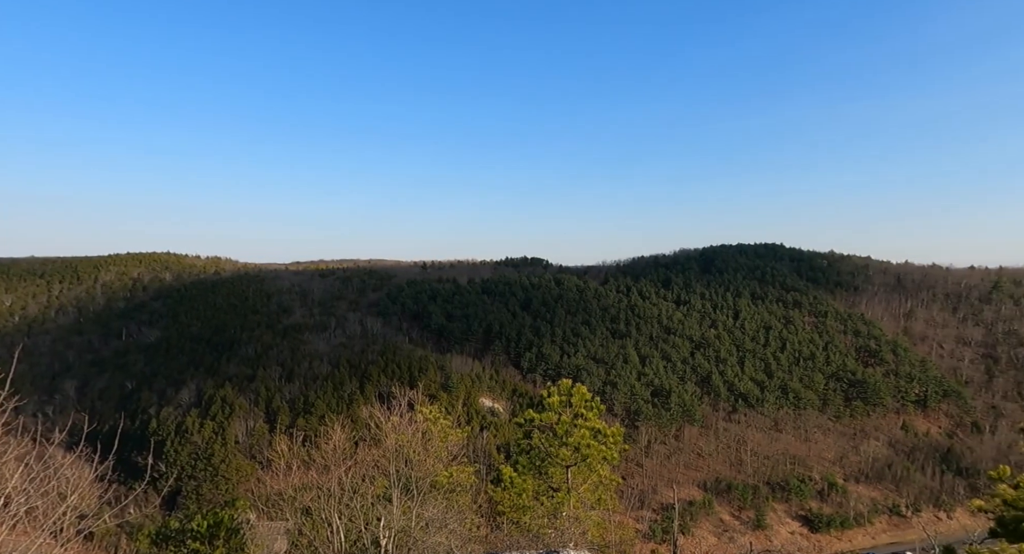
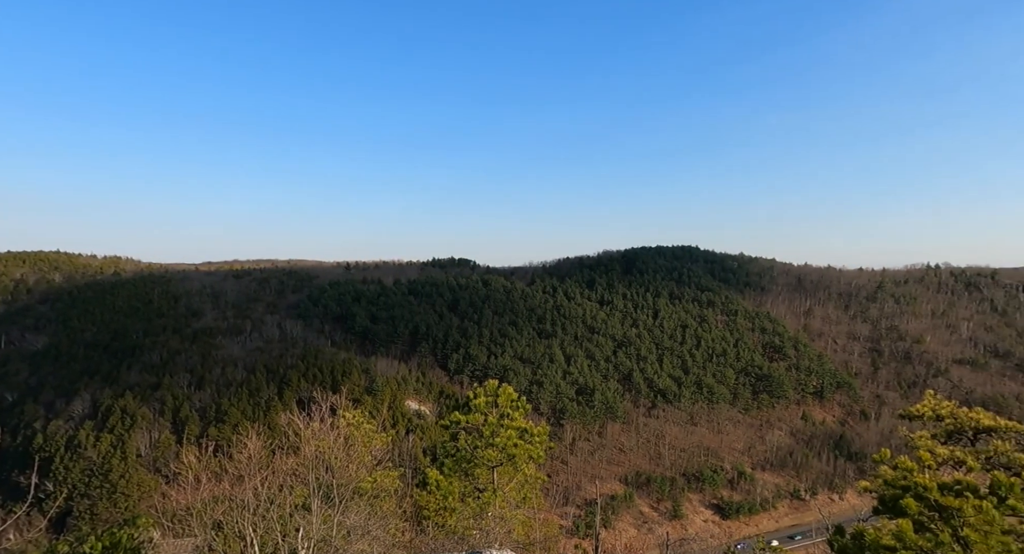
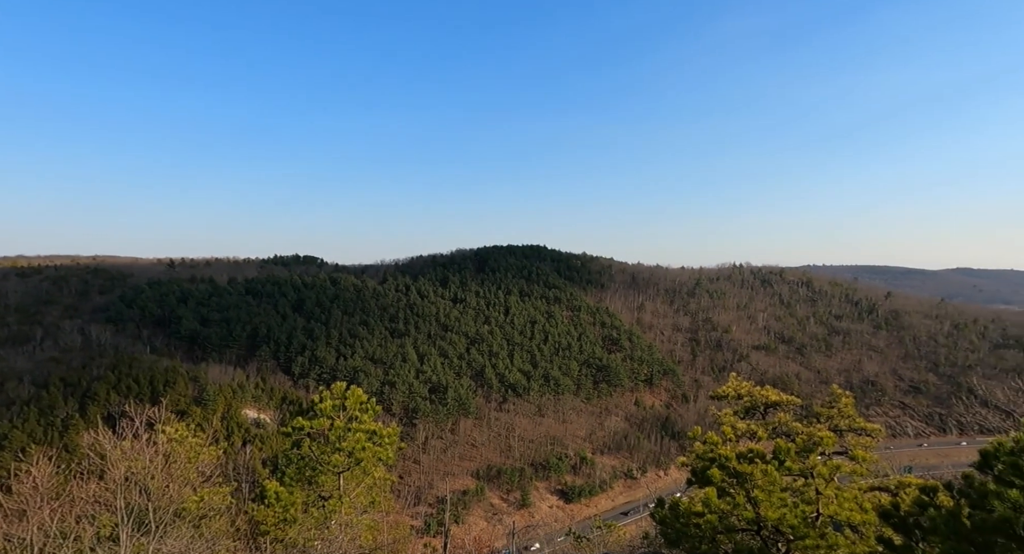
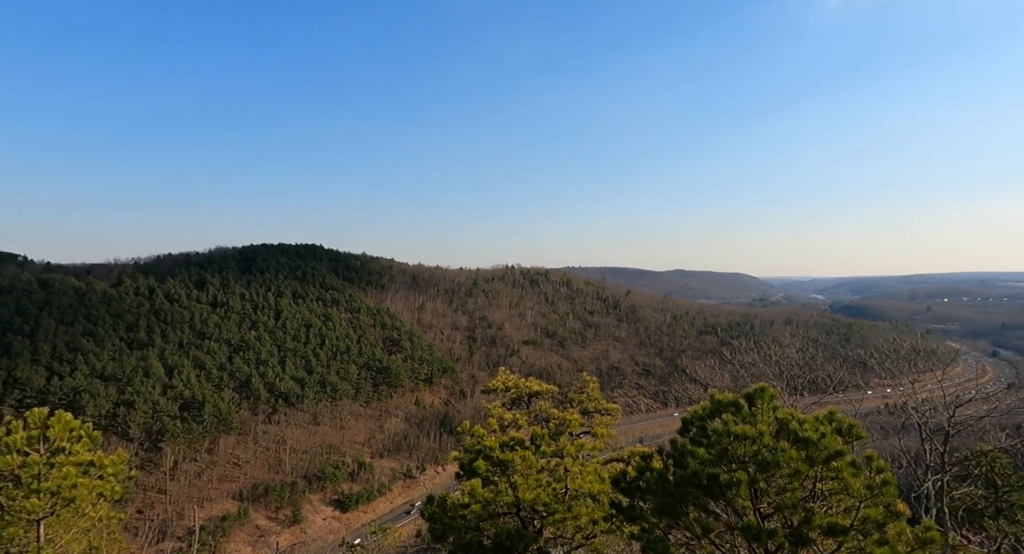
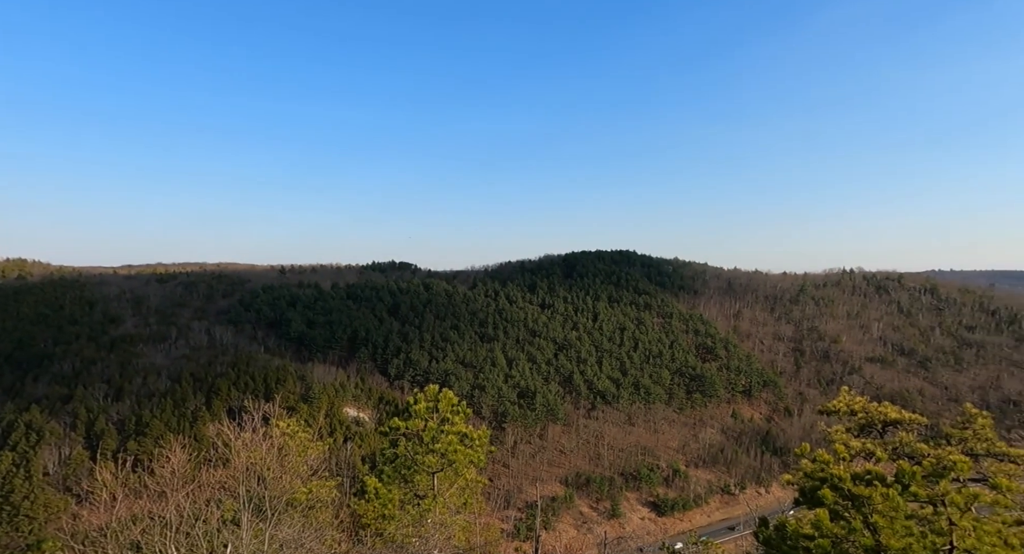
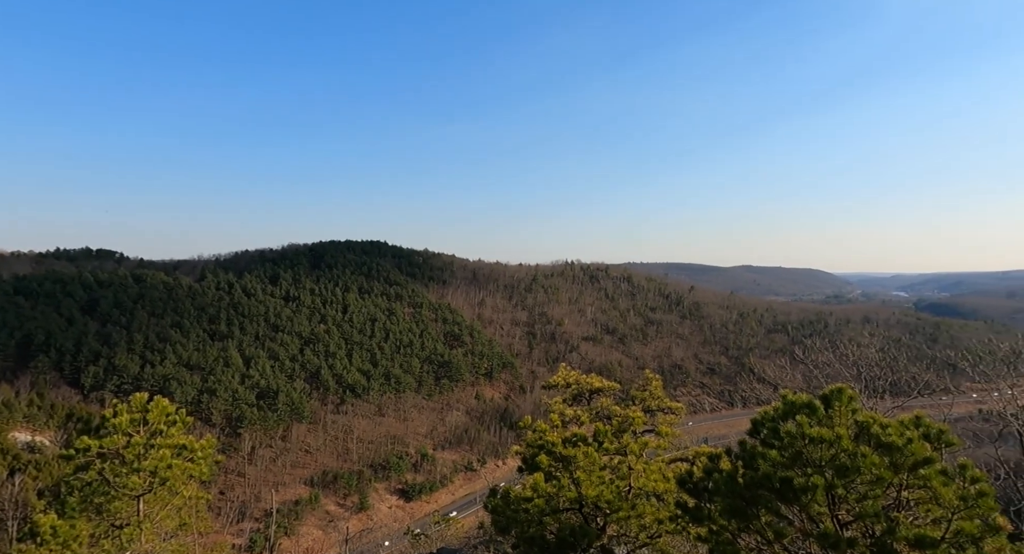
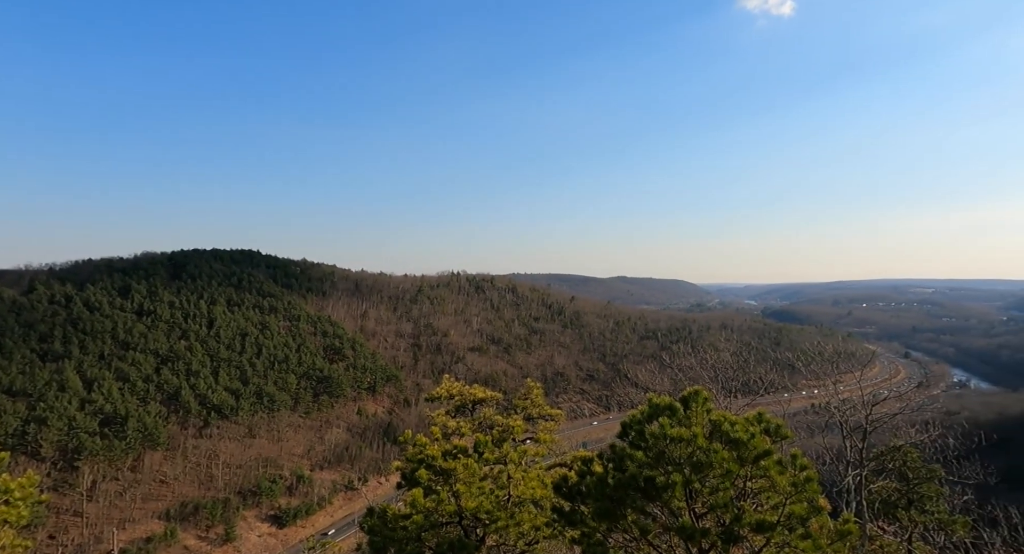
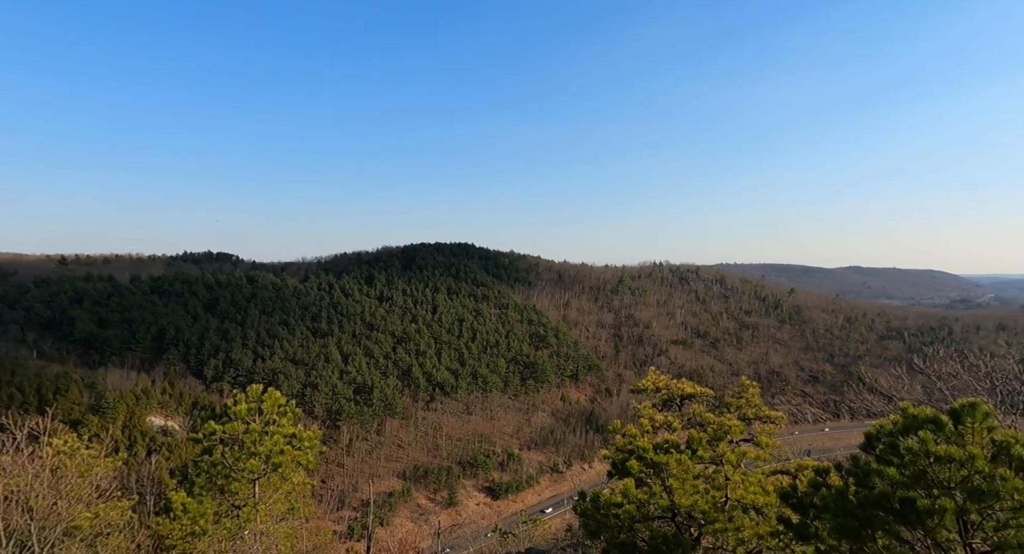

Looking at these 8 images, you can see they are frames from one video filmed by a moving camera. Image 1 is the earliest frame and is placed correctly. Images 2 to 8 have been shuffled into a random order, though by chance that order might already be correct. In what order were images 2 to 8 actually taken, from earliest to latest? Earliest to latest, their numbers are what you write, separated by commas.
2, 5, 3, 8, 6, 4, 7
